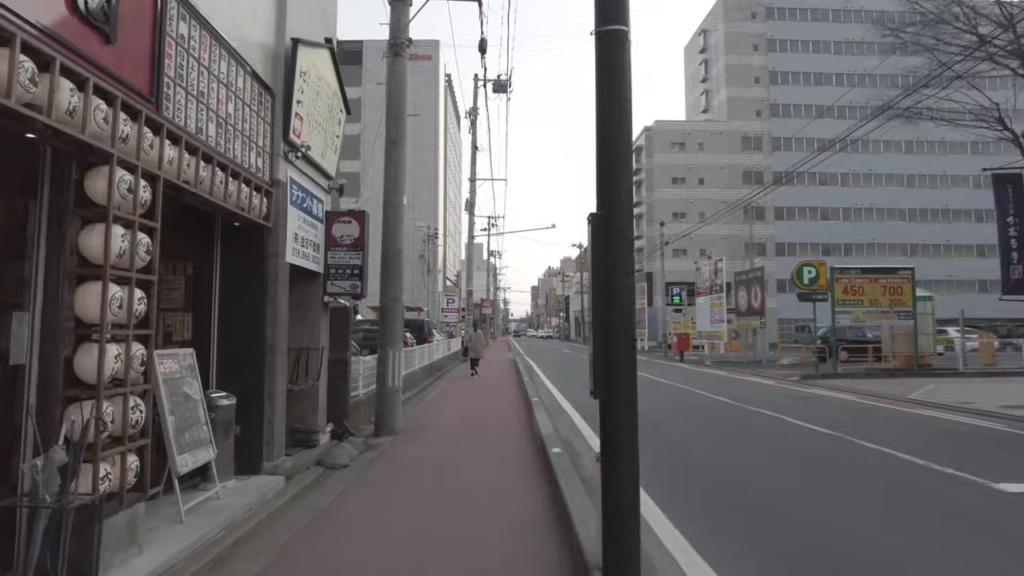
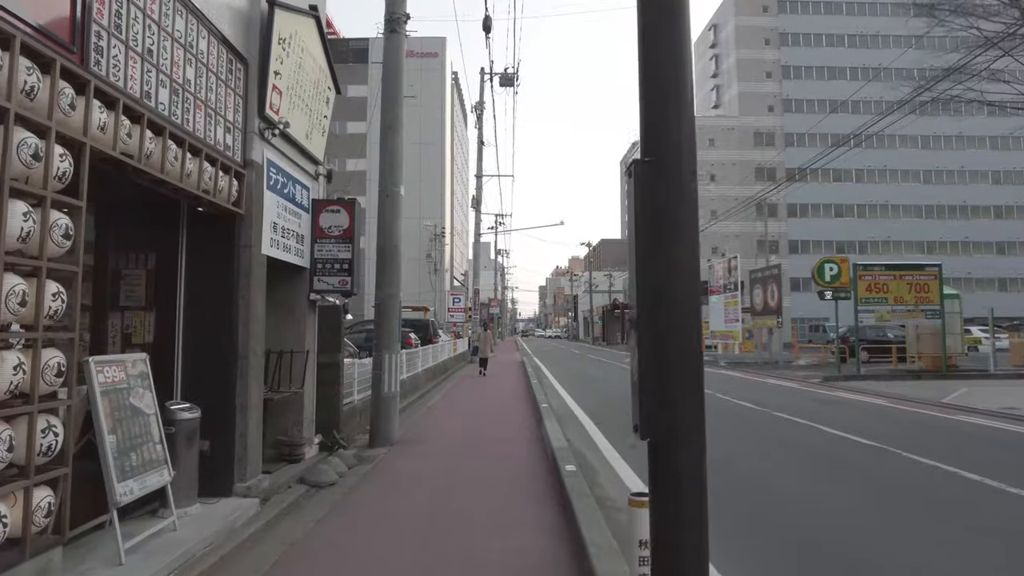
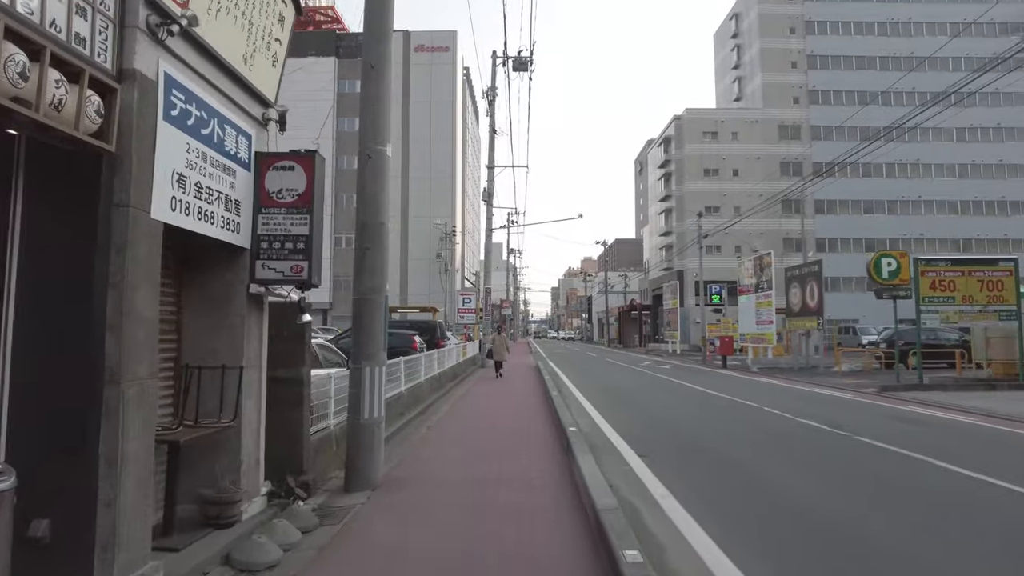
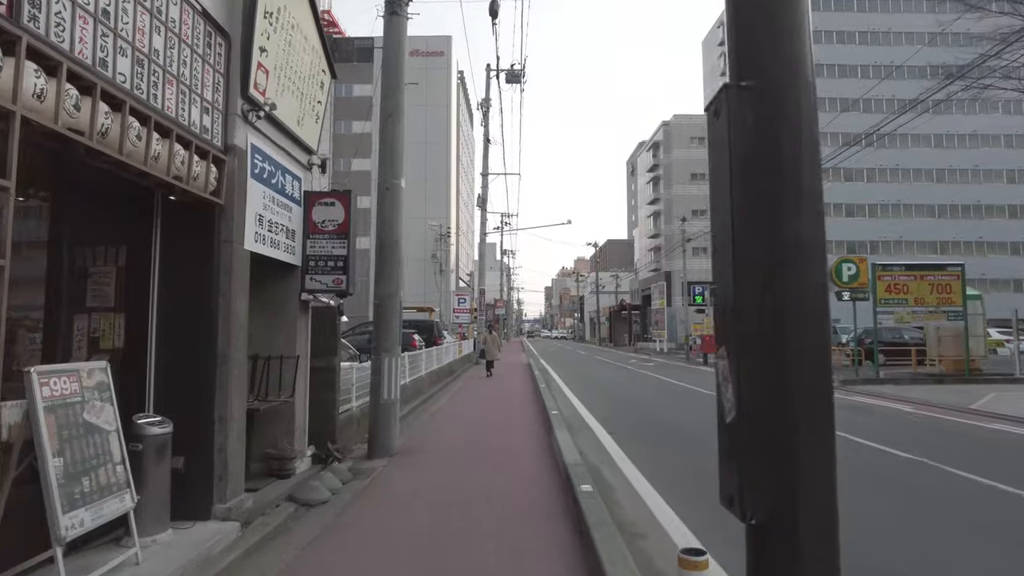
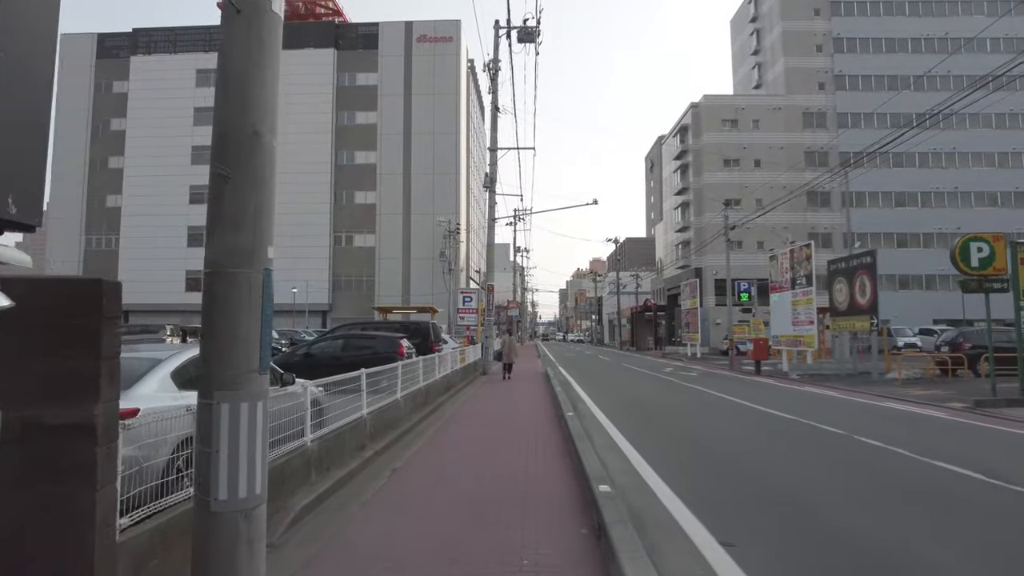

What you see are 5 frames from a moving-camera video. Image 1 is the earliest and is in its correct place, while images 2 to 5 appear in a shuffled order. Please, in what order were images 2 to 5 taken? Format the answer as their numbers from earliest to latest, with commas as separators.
2, 4, 3, 5
